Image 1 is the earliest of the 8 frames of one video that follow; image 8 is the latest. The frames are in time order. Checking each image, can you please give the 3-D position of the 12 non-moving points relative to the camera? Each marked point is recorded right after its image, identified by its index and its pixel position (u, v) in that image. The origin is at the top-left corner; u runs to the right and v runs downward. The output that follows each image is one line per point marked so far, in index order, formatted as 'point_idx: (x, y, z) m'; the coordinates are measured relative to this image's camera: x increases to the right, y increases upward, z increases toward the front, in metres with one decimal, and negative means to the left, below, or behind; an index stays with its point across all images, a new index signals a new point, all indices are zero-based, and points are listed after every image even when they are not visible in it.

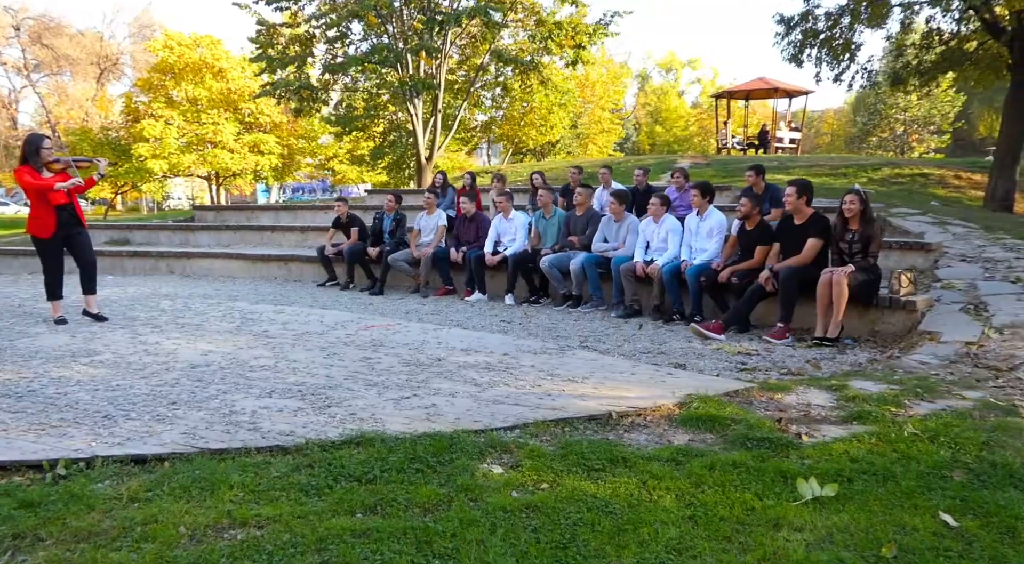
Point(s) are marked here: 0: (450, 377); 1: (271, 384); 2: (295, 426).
0: (-0.4, -0.6, +5.1) m
1: (-1.4, -0.6, +5.0) m
2: (-1.0, -0.7, +4.1) m
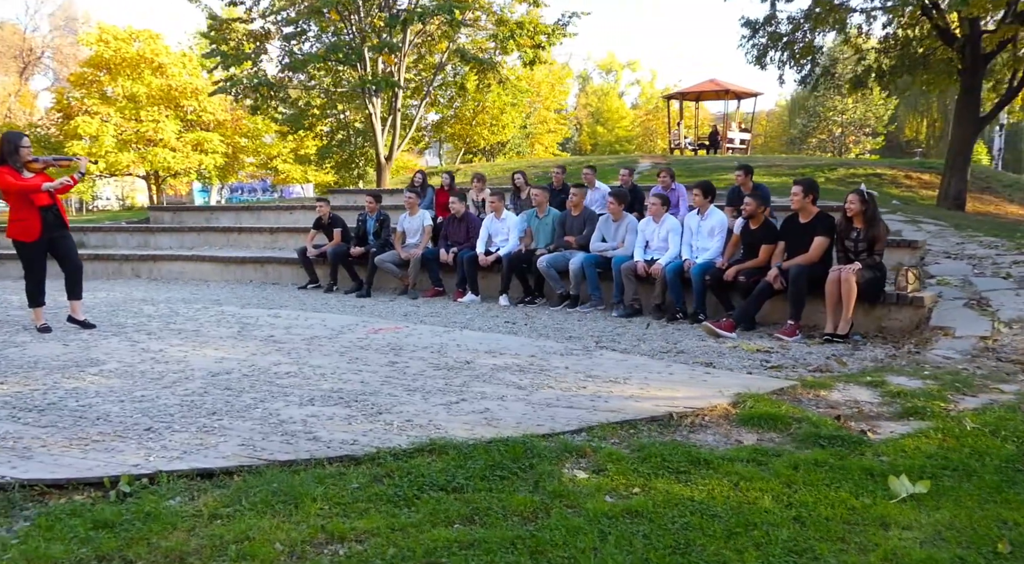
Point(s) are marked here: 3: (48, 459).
0: (-0.1, -0.6, +5.0) m
1: (-1.2, -0.6, +4.8) m
2: (-0.7, -0.7, +3.9) m
3: (-2.0, -0.8, +3.6) m
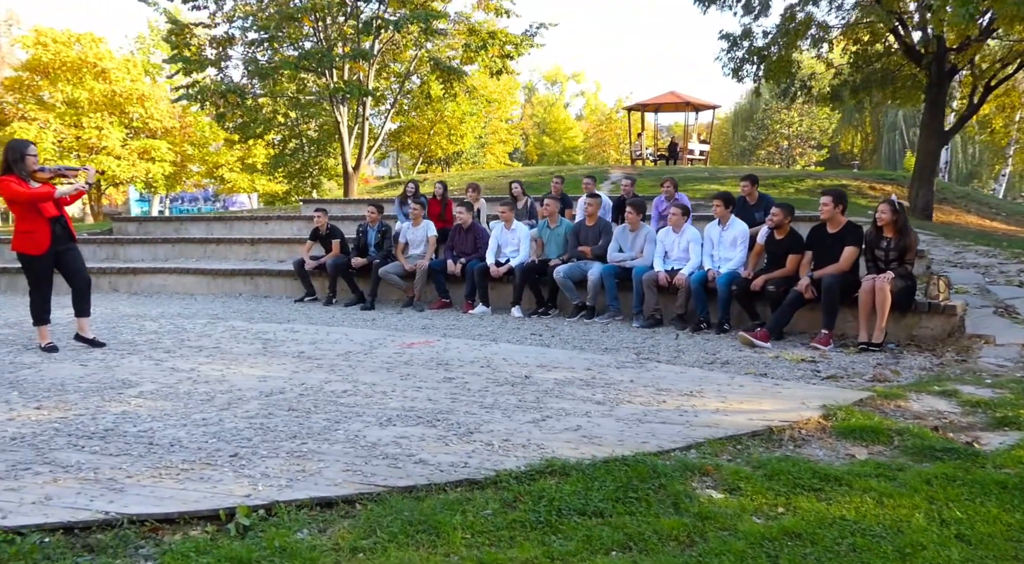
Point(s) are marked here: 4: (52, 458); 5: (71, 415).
0: (+0.3, -0.7, +4.8) m
1: (-0.7, -0.7, +4.6) m
2: (-0.2, -0.8, +3.7) m
3: (-1.5, -0.8, +3.3) m
4: (-2.1, -0.8, +3.8) m
5: (-2.4, -0.7, +4.6) m
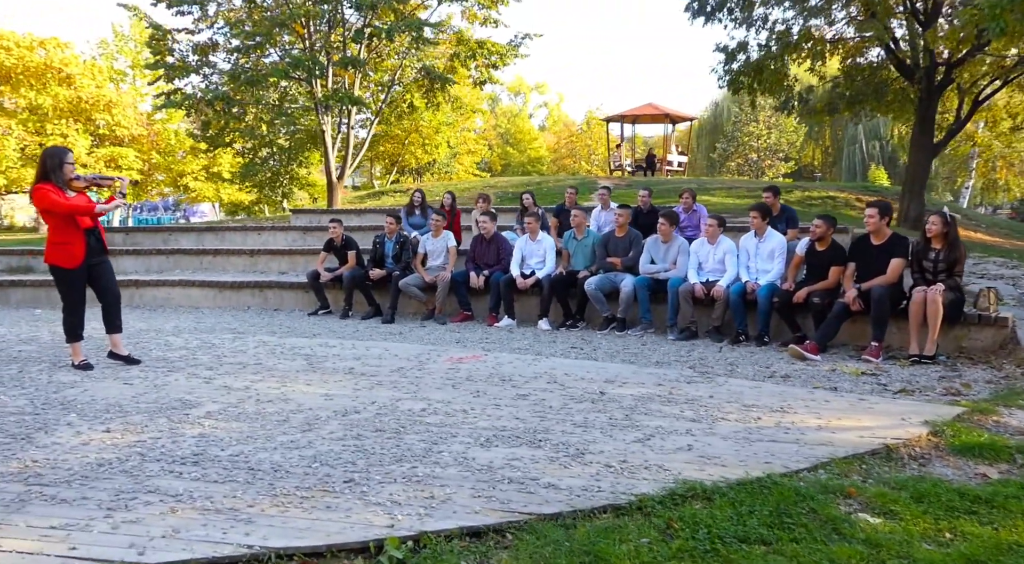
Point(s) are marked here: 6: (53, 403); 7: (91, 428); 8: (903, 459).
0: (+0.8, -0.8, +4.7) m
1: (-0.2, -0.8, +4.4) m
2: (+0.3, -0.9, +3.6) m
3: (-0.9, -0.9, +3.1) m
4: (-1.5, -0.9, +3.5) m
5: (-1.9, -0.8, +4.3) m
6: (-2.9, -0.8, +5.2) m
7: (-2.3, -0.8, +4.5) m
8: (+1.9, -0.8, +3.9) m
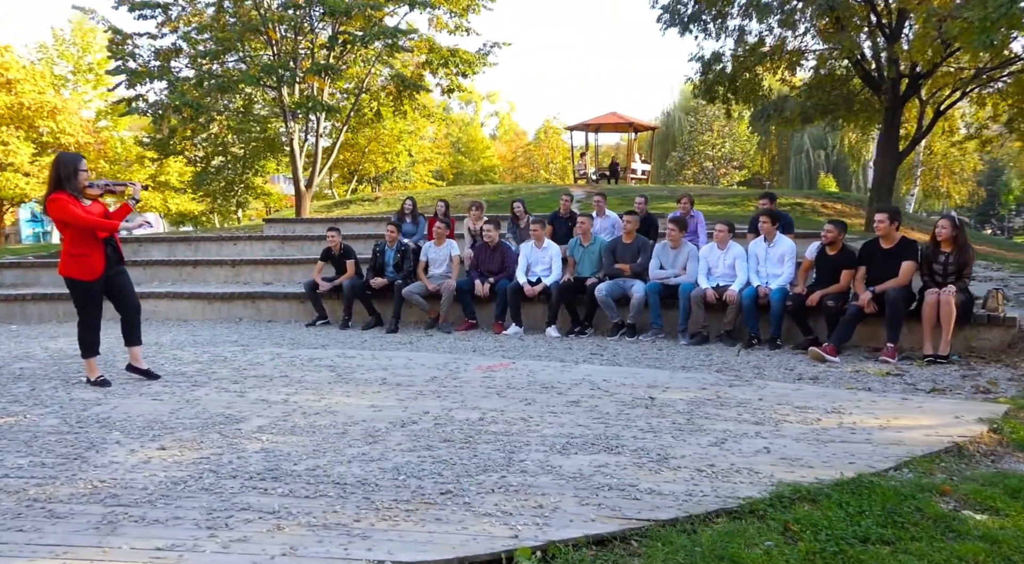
0: (+1.1, -0.8, +4.7) m
1: (+0.2, -0.8, +4.3) m
2: (+0.7, -0.9, +3.6) m
3: (-0.5, -0.9, +3.0) m
4: (-1.1, -0.9, +3.4) m
5: (-1.5, -0.9, +4.2) m
6: (-2.5, -0.8, +5.0) m
7: (-1.9, -0.9, +4.4) m
8: (+2.2, -0.8, +4.0) m
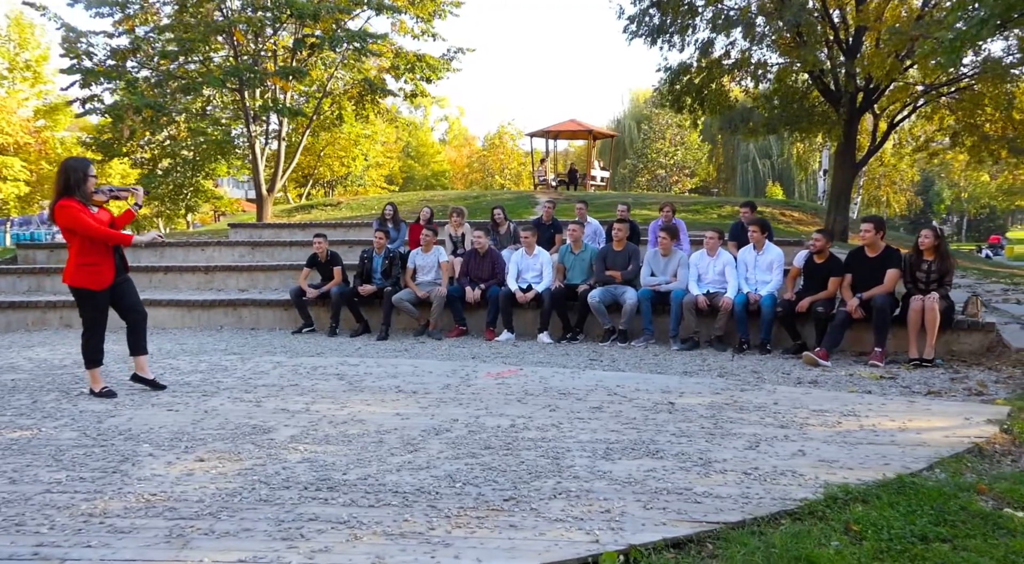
0: (+1.3, -0.8, +4.9) m
1: (+0.4, -0.9, +4.4) m
2: (+1.0, -0.9, +3.7) m
3: (-0.2, -1.0, +3.1) m
4: (-0.8, -1.0, +3.4) m
5: (-1.3, -0.9, +4.1) m
6: (-2.4, -0.9, +4.9) m
7: (-1.7, -0.9, +4.3) m
8: (+2.5, -0.9, +4.2) m
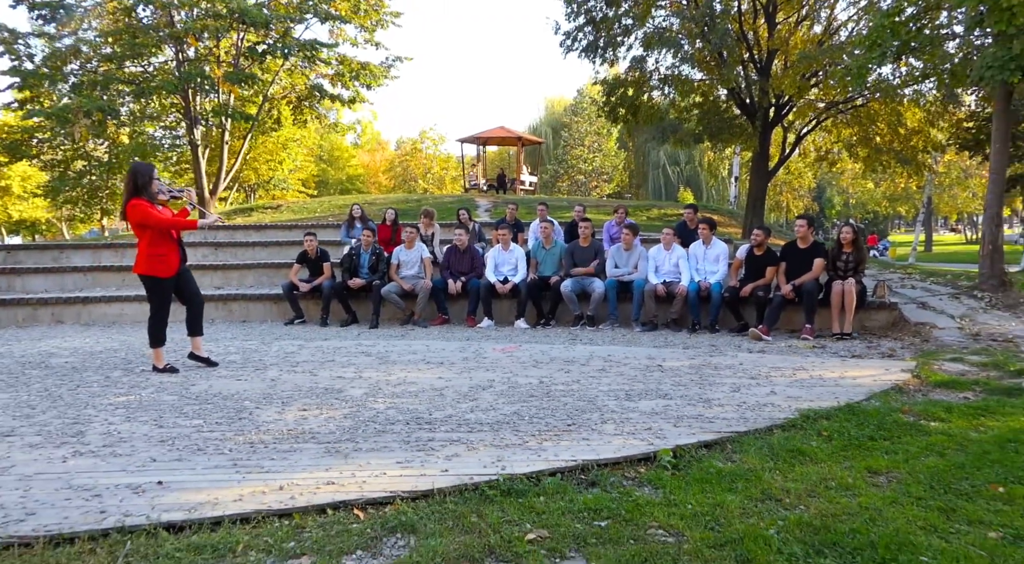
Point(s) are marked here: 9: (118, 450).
0: (+1.5, -0.7, +6.1) m
1: (+0.6, -0.7, +5.6) m
2: (+1.3, -0.8, +4.9) m
3: (+0.2, -0.8, +4.2) m
4: (-0.4, -0.8, +4.5) m
5: (-1.0, -0.8, +5.1) m
6: (-2.2, -0.8, +5.8) m
7: (-1.4, -0.8, +5.3) m
8: (+2.7, -0.7, +5.6) m
9: (-2.1, -0.9, +4.4) m
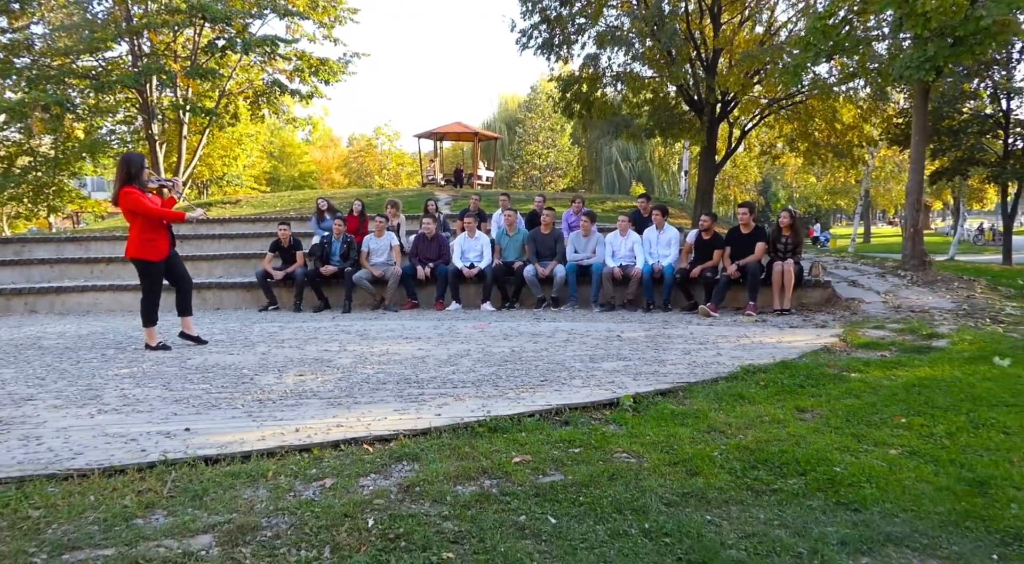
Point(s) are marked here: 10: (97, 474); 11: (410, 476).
0: (+1.3, -0.5, +6.8) m
1: (+0.4, -0.6, +6.3) m
2: (+1.2, -0.6, +5.6) m
3: (+0.1, -0.7, +4.8) m
4: (-0.6, -0.7, +5.0) m
5: (-1.2, -0.6, +5.7) m
6: (-2.3, -0.6, +6.3) m
7: (-1.6, -0.7, +5.8) m
8: (+2.5, -0.5, +6.4) m
9: (-2.2, -0.7, +4.9) m
10: (-1.9, -0.9, +3.7) m
11: (-0.5, -0.9, +3.7) m
